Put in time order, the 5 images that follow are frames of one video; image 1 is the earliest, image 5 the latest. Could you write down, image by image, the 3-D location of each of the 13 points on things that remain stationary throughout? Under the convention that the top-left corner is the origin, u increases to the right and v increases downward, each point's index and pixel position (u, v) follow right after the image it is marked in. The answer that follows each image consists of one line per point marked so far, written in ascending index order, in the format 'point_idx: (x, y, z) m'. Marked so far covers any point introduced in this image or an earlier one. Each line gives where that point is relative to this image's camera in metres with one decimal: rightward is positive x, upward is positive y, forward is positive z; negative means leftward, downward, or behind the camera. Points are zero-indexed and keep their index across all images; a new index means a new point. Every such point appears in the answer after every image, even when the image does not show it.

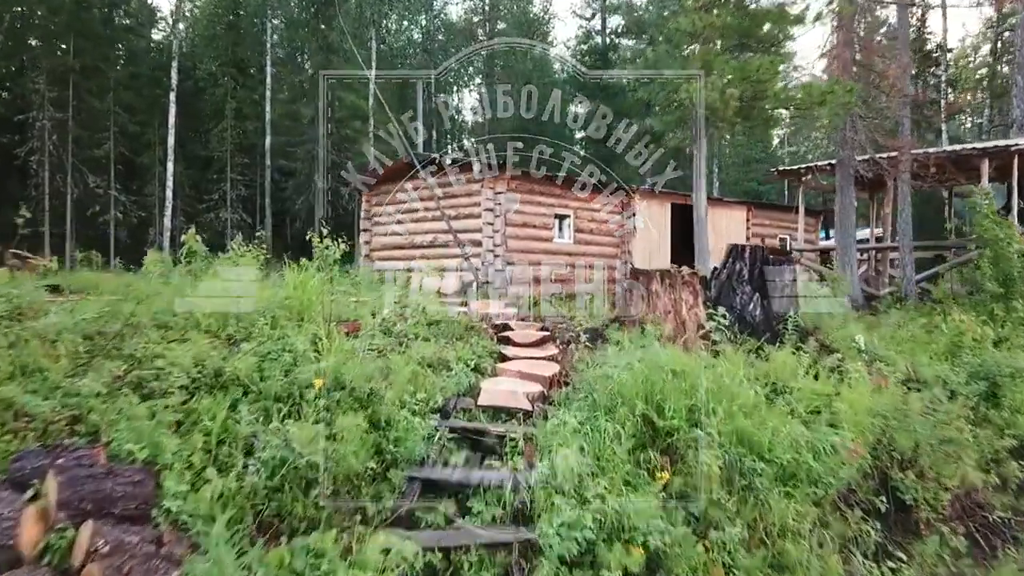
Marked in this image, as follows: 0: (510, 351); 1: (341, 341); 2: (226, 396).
0: (0.0, -0.4, +5.3) m
1: (-0.9, -0.3, +4.7) m
2: (-1.2, -0.4, +3.8) m
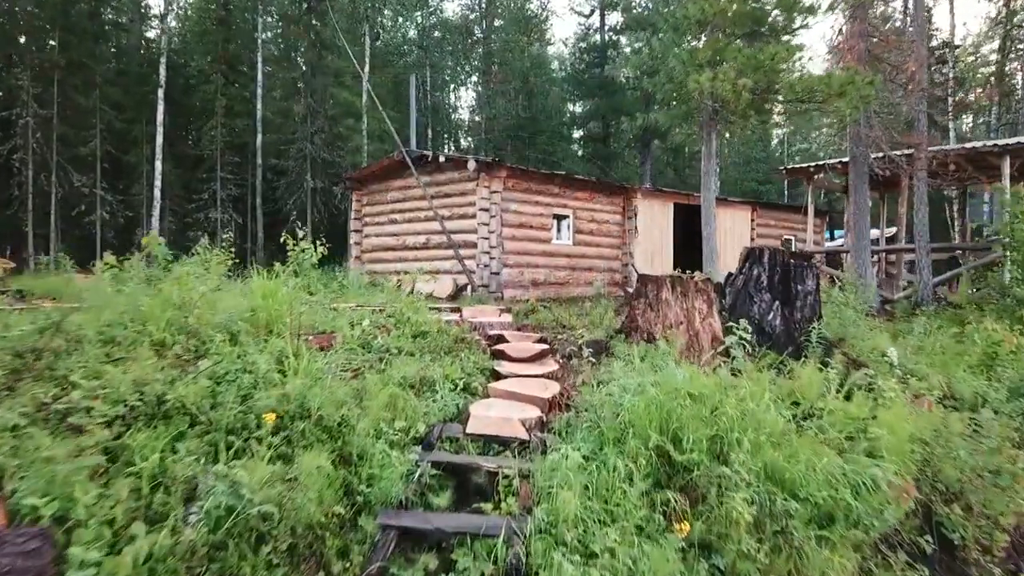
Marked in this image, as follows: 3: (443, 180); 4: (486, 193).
0: (0.0, -0.4, +4.8) m
1: (-0.9, -0.3, +4.1) m
2: (-1.2, -0.5, +3.2) m
3: (-1.0, +1.5, +12.7) m
4: (-0.3, +1.2, +11.9) m
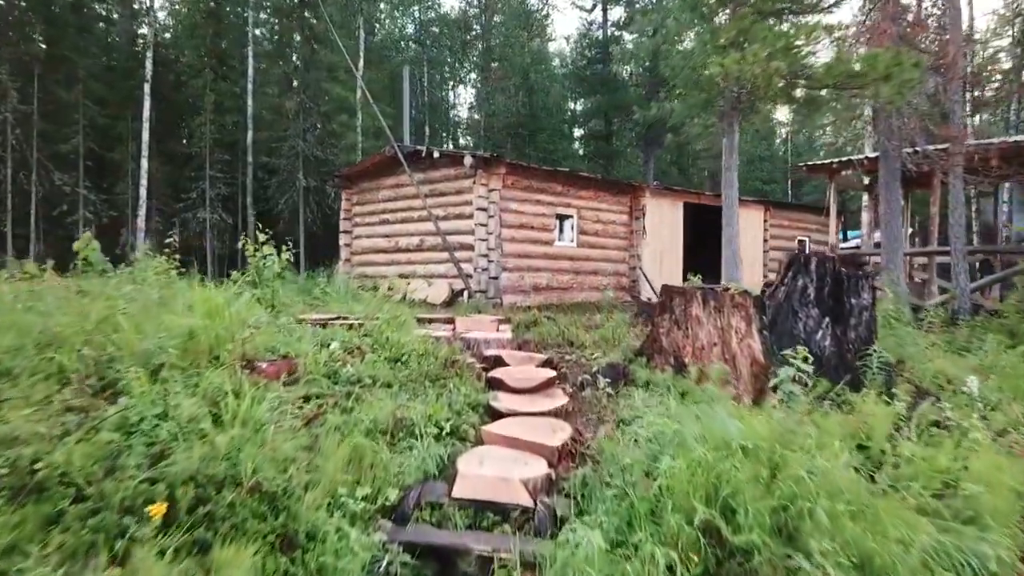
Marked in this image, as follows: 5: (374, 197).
0: (0.0, -0.5, +3.9) m
1: (-0.9, -0.4, +3.2) m
2: (-1.2, -0.6, +2.3) m
3: (-1.0, +1.4, +11.9) m
4: (-0.3, +1.2, +11.0) m
5: (-1.9, +1.3, +13.0) m
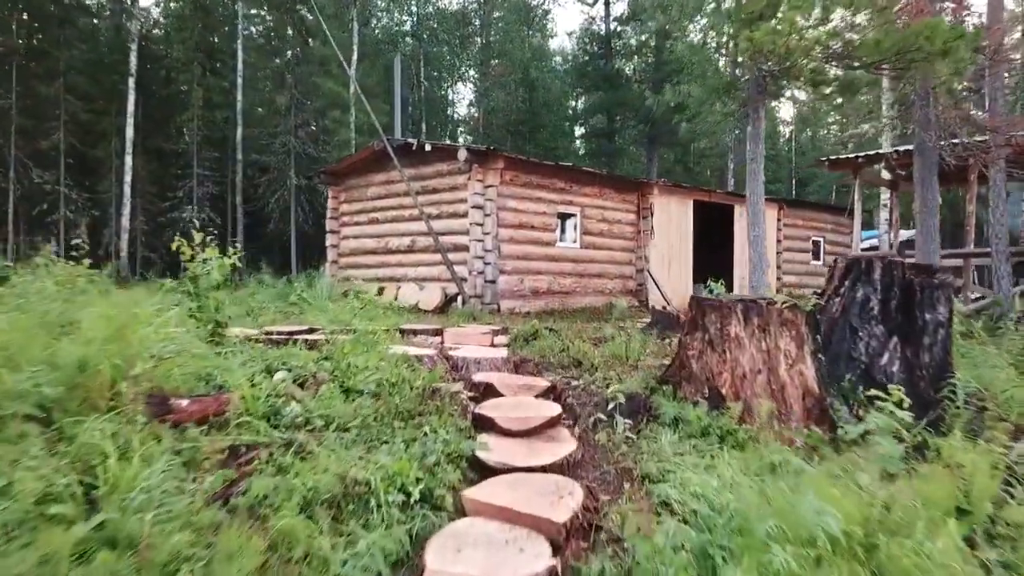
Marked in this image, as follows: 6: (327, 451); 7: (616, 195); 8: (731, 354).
0: (-0.1, -0.5, +3.0) m
1: (-0.9, -0.4, +2.3) m
2: (-1.2, -0.6, +1.4) m
3: (-1.0, +1.4, +11.0) m
4: (-0.4, +1.1, +10.1) m
5: (-2.0, +1.2, +12.1) m
6: (-0.6, -0.5, +2.8) m
7: (+1.4, +1.2, +12.2) m
8: (+0.8, -0.3, +3.6) m
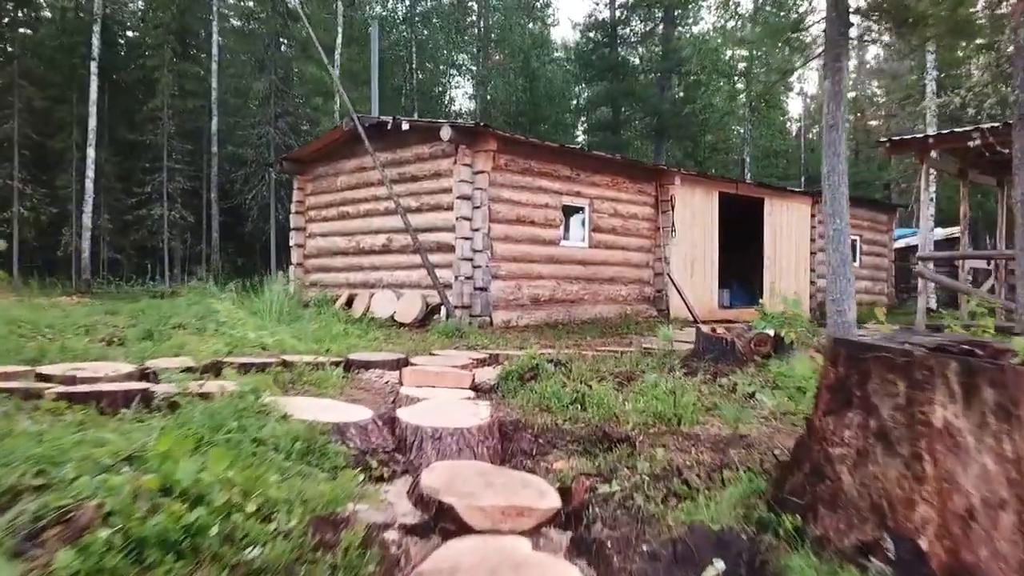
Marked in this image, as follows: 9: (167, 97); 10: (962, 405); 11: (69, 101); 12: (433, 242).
0: (-0.1, -0.6, +1.2) m
1: (-1.0, -0.5, +0.5) m
2: (-1.3, -0.7, -0.4) m
3: (-1.0, +1.3, +9.1) m
4: (-0.4, +1.0, +8.3) m
5: (-2.0, +1.1, +10.2) m
6: (-0.6, -0.6, +1.0) m
7: (+1.3, +1.1, +10.3) m
8: (+0.8, -0.3, +1.8) m
9: (-7.5, +4.2, +20.0) m
10: (+0.8, -0.2, +1.7) m
11: (-9.5, +4.0, +19.9) m
12: (-0.7, +0.4, +8.7) m
